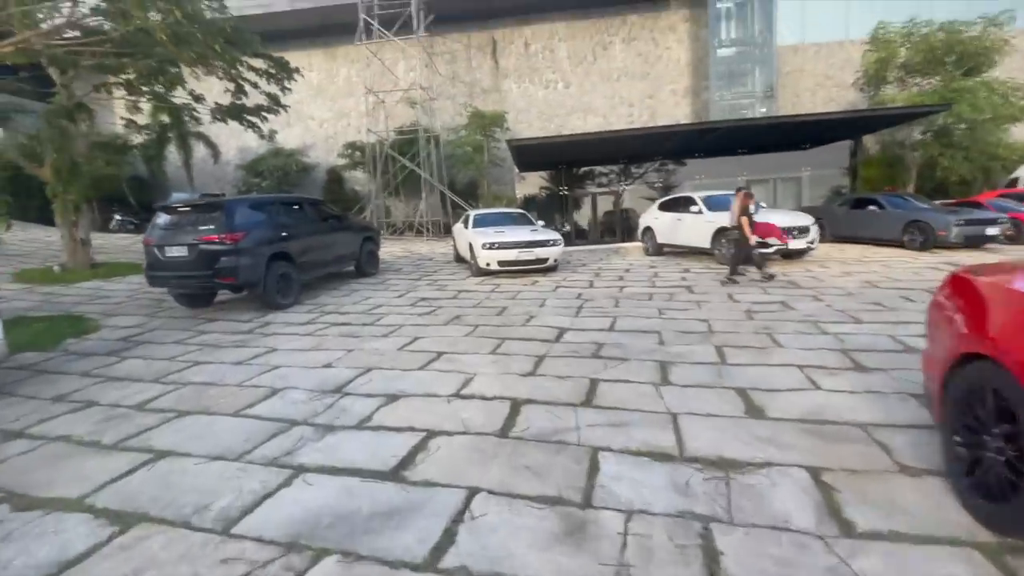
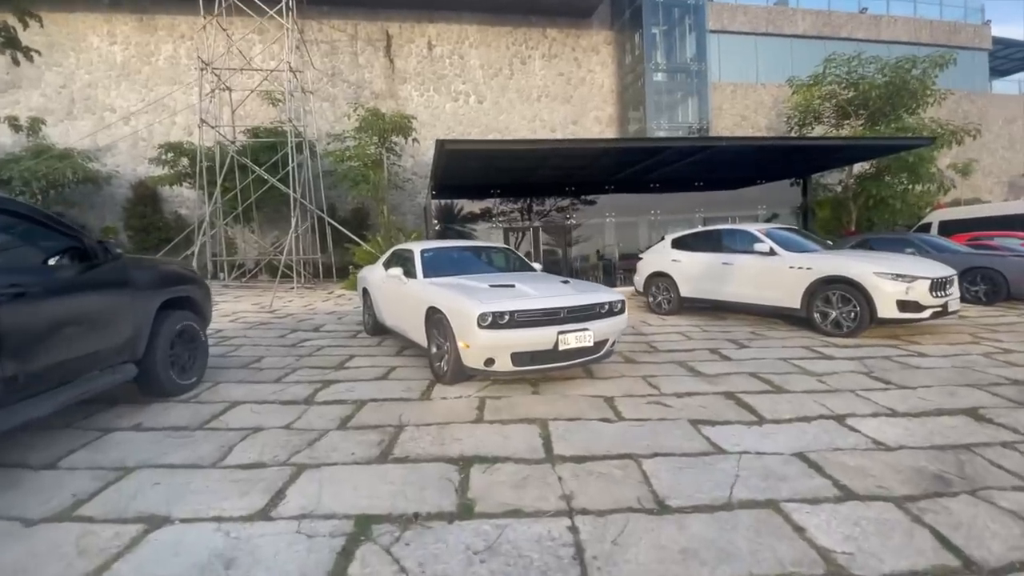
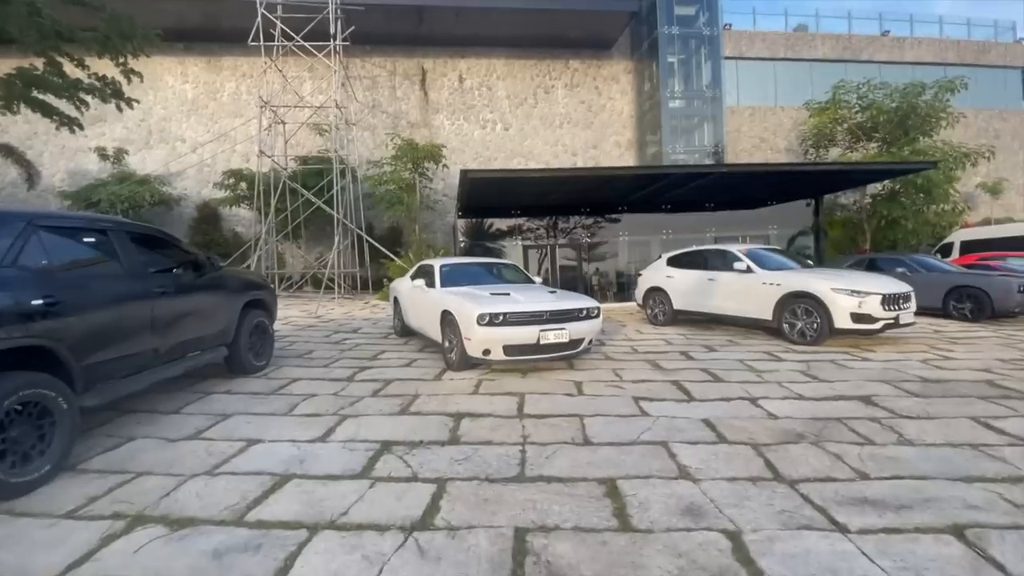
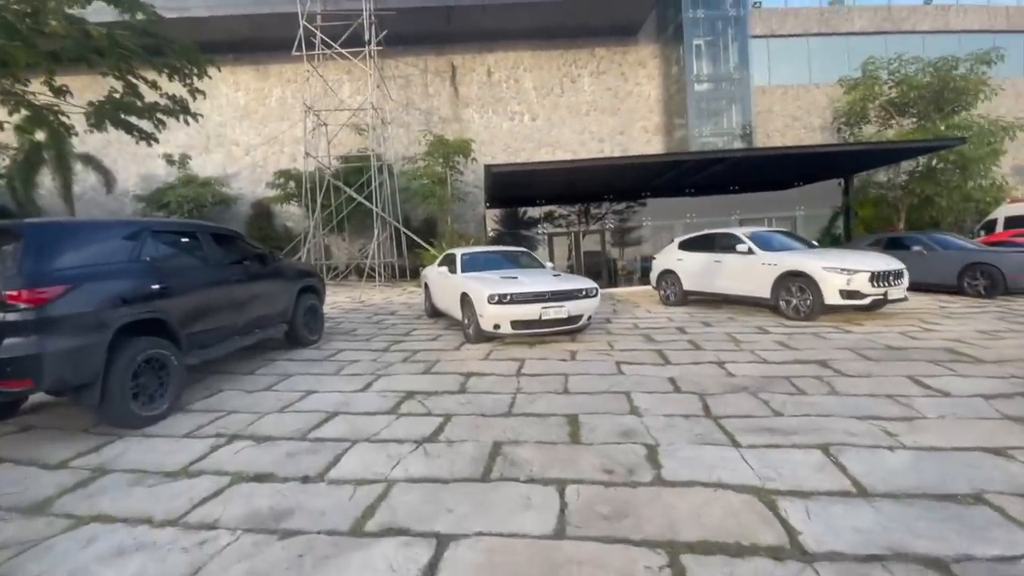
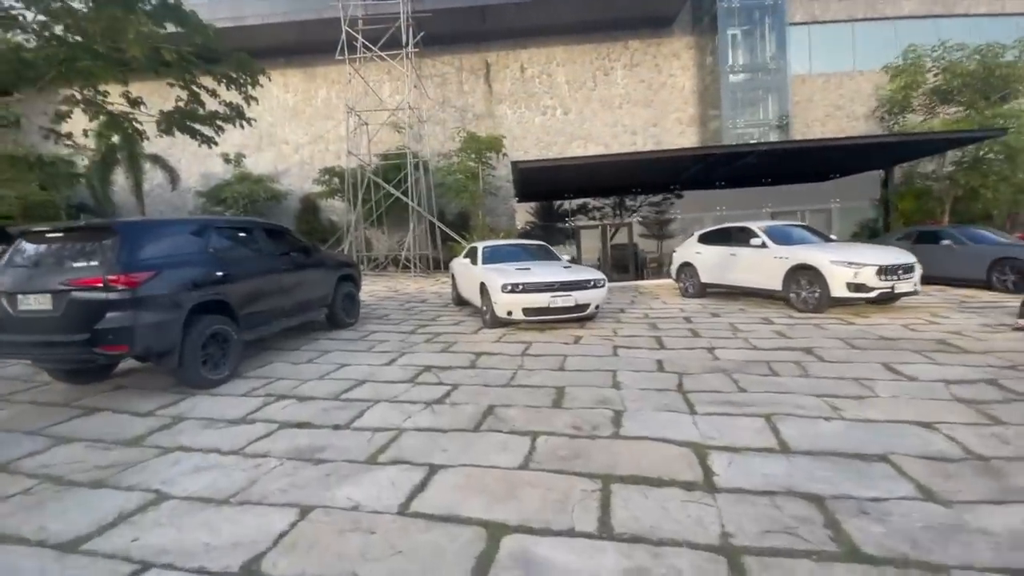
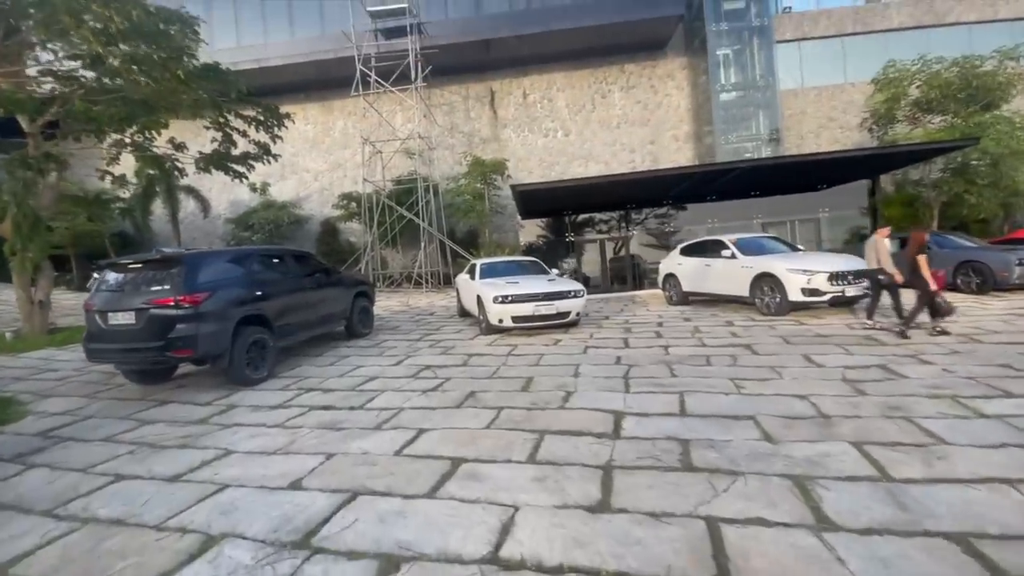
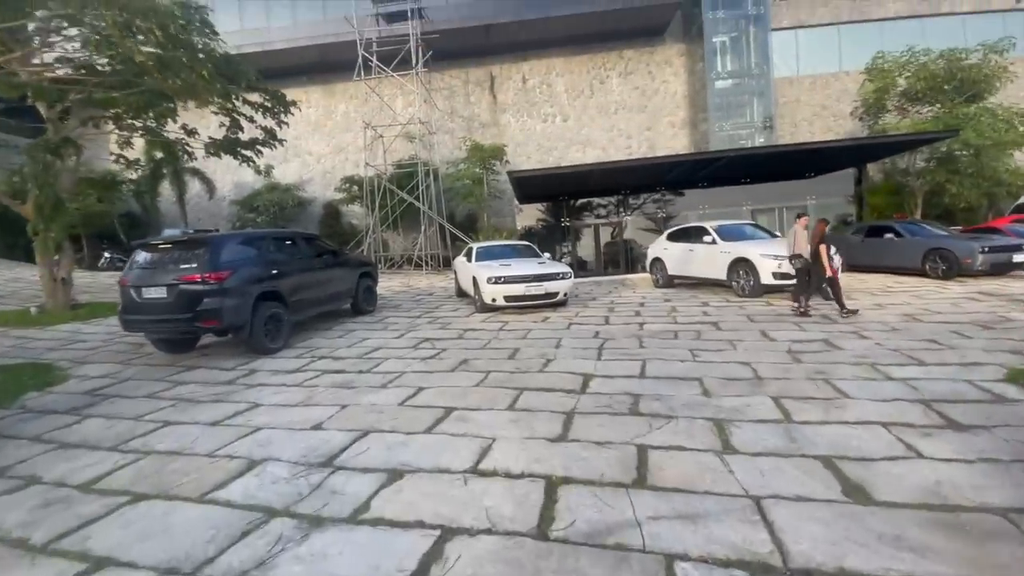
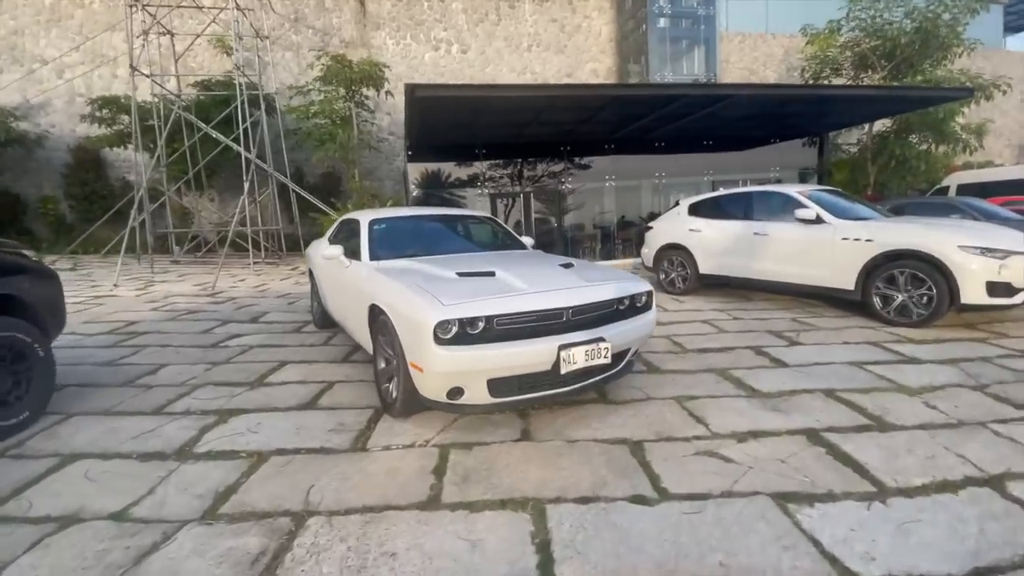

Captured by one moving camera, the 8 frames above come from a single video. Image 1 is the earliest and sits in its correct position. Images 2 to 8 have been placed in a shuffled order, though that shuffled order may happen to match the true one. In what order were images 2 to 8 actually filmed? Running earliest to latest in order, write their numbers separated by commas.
7, 6, 5, 4, 3, 2, 8
